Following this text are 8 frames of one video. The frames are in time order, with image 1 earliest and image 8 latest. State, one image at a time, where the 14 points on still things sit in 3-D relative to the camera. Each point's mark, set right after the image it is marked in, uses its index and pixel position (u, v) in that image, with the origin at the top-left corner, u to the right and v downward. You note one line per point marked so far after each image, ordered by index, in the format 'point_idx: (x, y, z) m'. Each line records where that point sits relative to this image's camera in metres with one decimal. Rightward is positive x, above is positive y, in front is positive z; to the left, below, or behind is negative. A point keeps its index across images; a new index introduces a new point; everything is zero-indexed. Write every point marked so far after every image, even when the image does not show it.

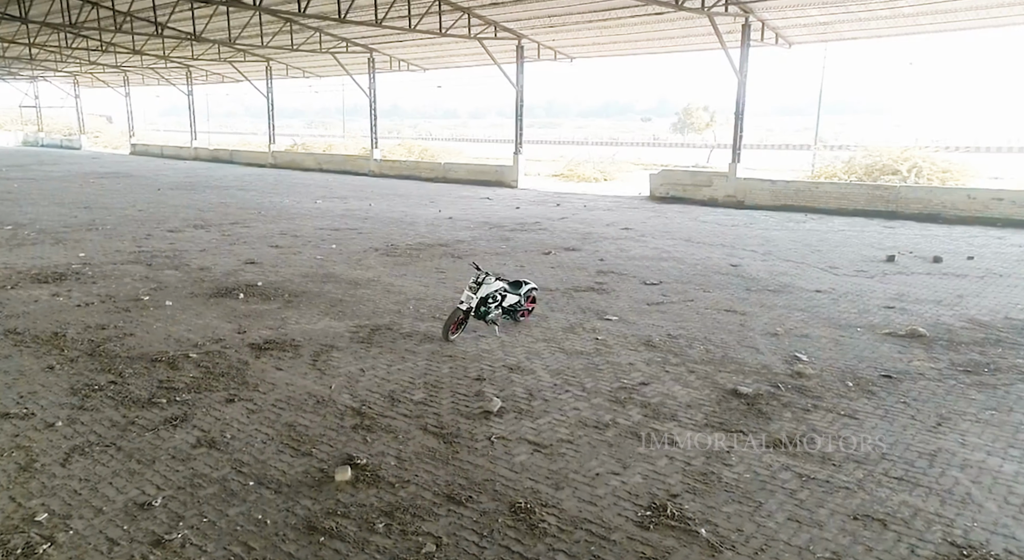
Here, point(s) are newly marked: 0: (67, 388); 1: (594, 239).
0: (-1.9, -0.5, +2.5) m
1: (+1.4, +0.6, +8.4) m
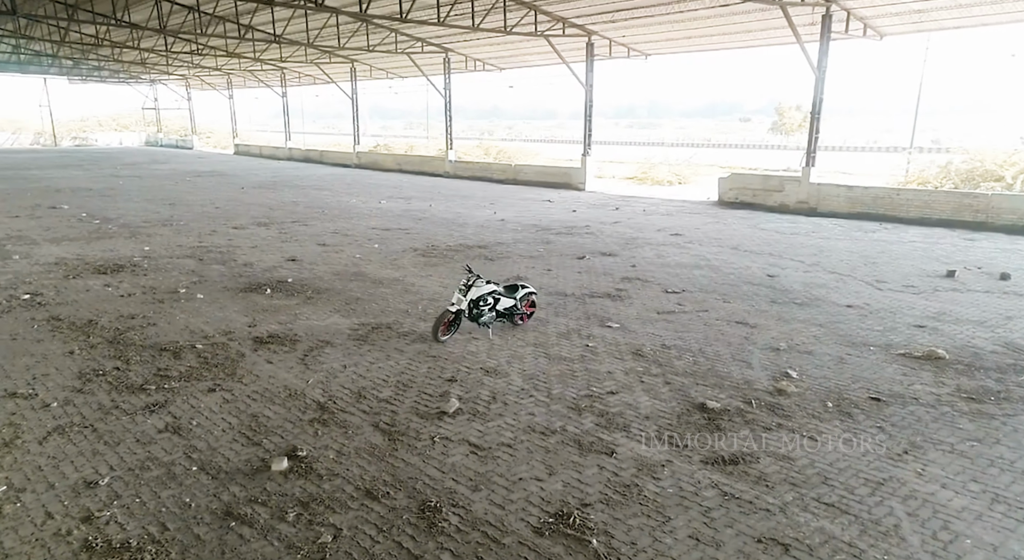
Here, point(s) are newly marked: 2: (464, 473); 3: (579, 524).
0: (-2.0, -0.4, +2.7) m
1: (+1.9, +0.5, +8.2) m
2: (-0.1, -0.5, +1.6) m
3: (+0.2, -0.6, +1.4) m
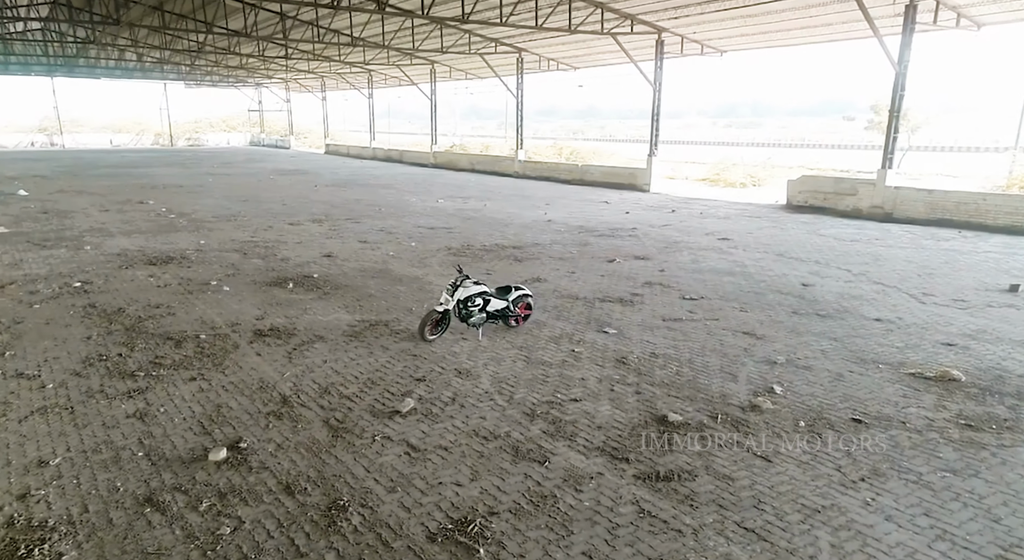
0: (-2.1, -0.4, +2.9) m
1: (+2.4, +0.4, +8.0) m
2: (-0.3, -0.5, +1.6) m
3: (-0.1, -0.6, +1.3) m
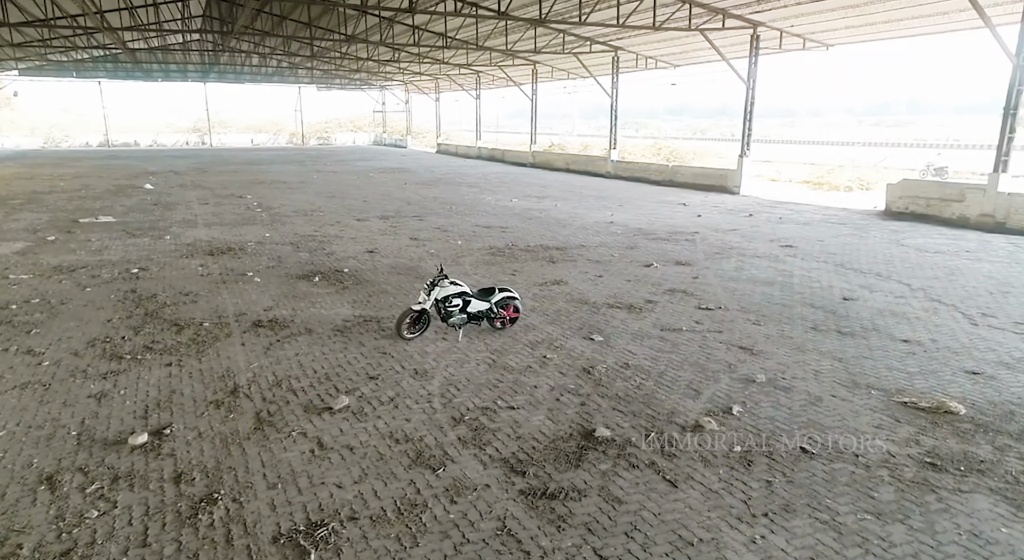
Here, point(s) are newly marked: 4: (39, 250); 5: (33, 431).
0: (-2.2, -0.3, +3.1) m
1: (+2.9, +0.3, +7.6) m
2: (-0.6, -0.5, +1.7) m
3: (-0.4, -0.6, +1.3) m
4: (-5.9, +0.4, +7.7) m
5: (-1.5, -0.5, +1.9) m
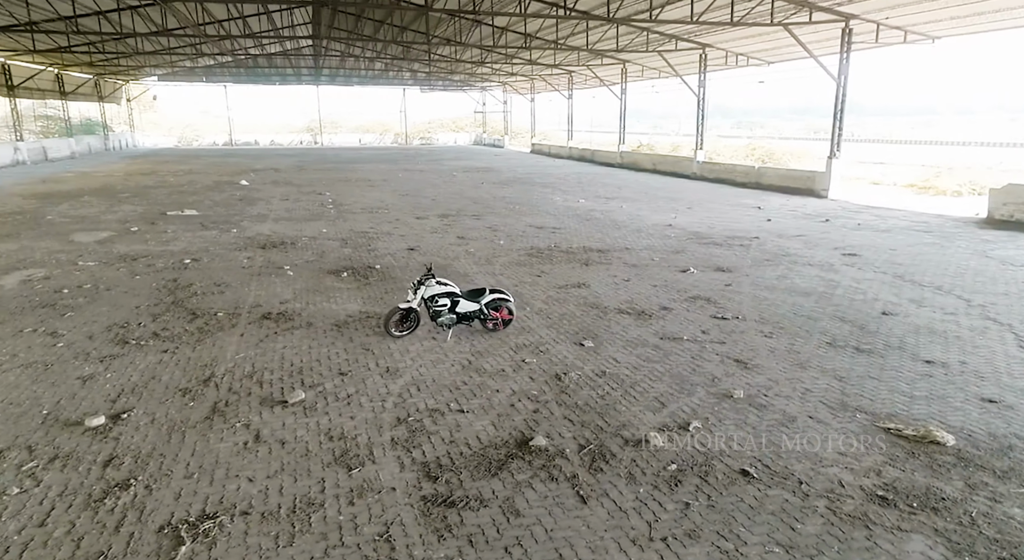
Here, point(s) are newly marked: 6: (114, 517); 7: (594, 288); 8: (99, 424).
0: (-2.3, -0.3, +3.4) m
1: (+3.3, +0.2, +7.2) m
2: (-0.9, -0.5, +1.7) m
3: (-0.7, -0.6, +1.4) m
4: (-5.4, +0.6, +8.3) m
5: (-1.7, -0.4, +2.1) m
6: (-0.9, -0.6, +1.4) m
7: (+0.7, -0.1, +4.9) m
8: (-1.3, -0.5, +1.9) m
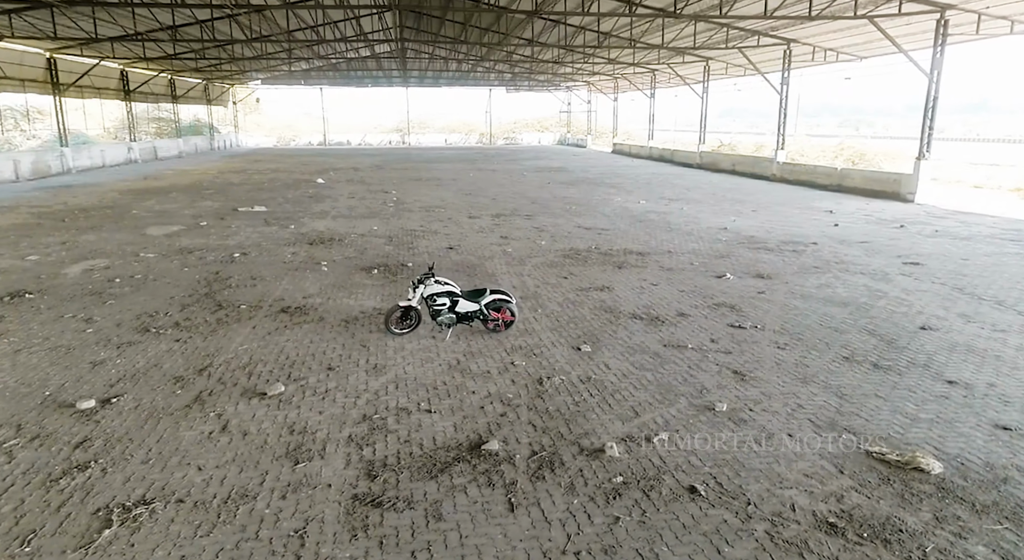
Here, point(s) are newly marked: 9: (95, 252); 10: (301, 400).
0: (-2.2, -0.2, +3.6) m
1: (+3.8, +0.1, +6.8) m
2: (-1.1, -0.5, +1.8) m
3: (-0.9, -0.6, +1.5) m
4: (-4.8, +0.7, +8.9) m
5: (-1.8, -0.4, +2.3) m
6: (-1.1, -0.5, +1.5) m
7: (+0.9, -0.1, +4.8) m
8: (-1.5, -0.4, +2.1) m
9: (-5.0, +0.3, +7.2) m
10: (-0.8, -0.4, +2.3) m
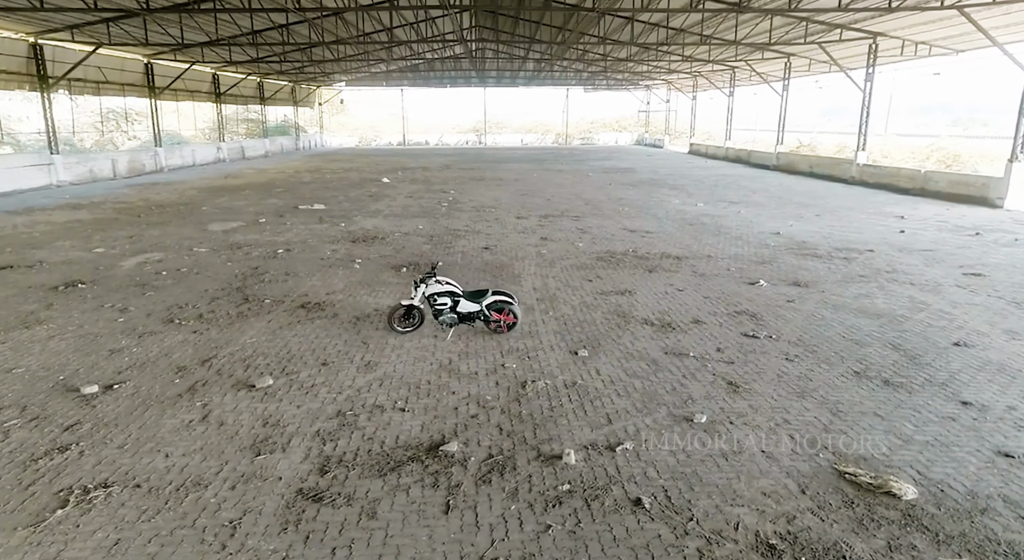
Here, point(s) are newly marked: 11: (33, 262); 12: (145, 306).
0: (-2.2, -0.2, +3.8) m
1: (+4.1, 0.0, +6.5) m
2: (-1.2, -0.5, +2.0) m
3: (-1.1, -0.6, +1.6) m
4: (-4.2, +0.8, +9.3) m
5: (-1.9, -0.4, +2.5) m
6: (-1.3, -0.5, +1.7) m
7: (+1.0, -0.1, +4.7) m
8: (-1.6, -0.4, +2.2) m
9: (-4.6, +0.4, +7.7) m
10: (-0.9, -0.4, +2.4) m
11: (-5.1, +0.2, +6.4) m
12: (-2.4, -0.2, +3.9) m
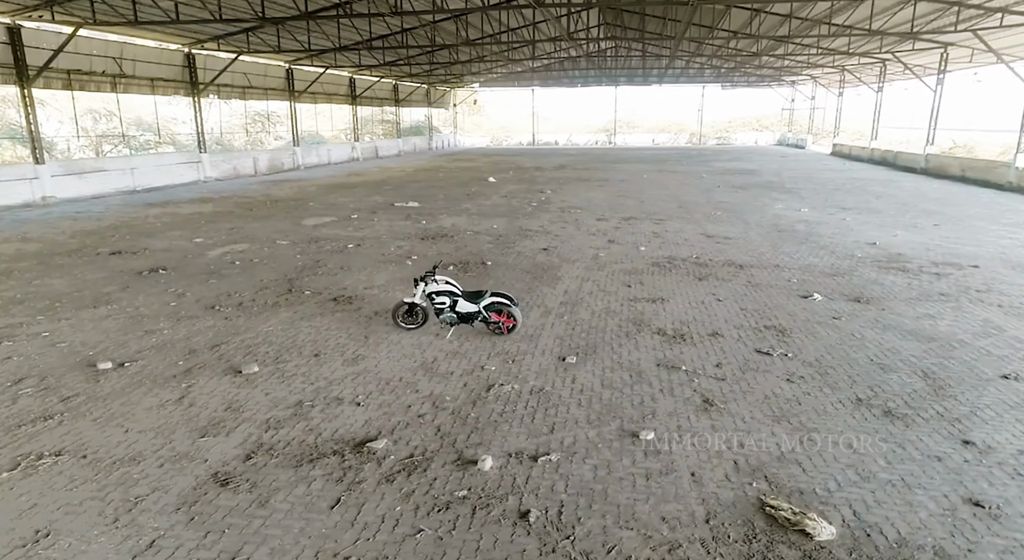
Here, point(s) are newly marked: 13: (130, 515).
0: (-2.1, -0.1, +4.2) m
1: (+4.6, -0.2, +5.8) m
2: (-1.4, -0.5, +2.2) m
3: (-1.4, -0.5, +1.8) m
4: (-3.1, +0.9, +10.0) m
5: (-2.1, -0.3, +2.9) m
6: (-1.6, -0.5, +2.0) m
7: (+1.3, -0.2, +4.6) m
8: (-1.8, -0.4, +2.6) m
9: (-3.7, +0.6, +8.4) m
10: (-1.1, -0.4, +2.6) m
11: (-4.5, +0.4, +7.3) m
12: (-2.3, -0.1, +4.3) m
13: (-1.0, -0.6, +1.6) m
